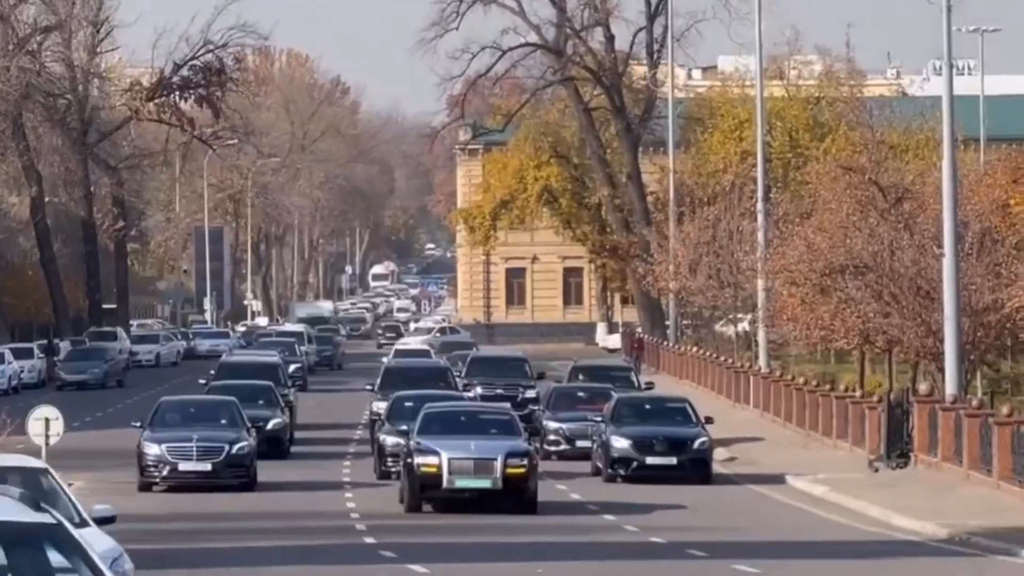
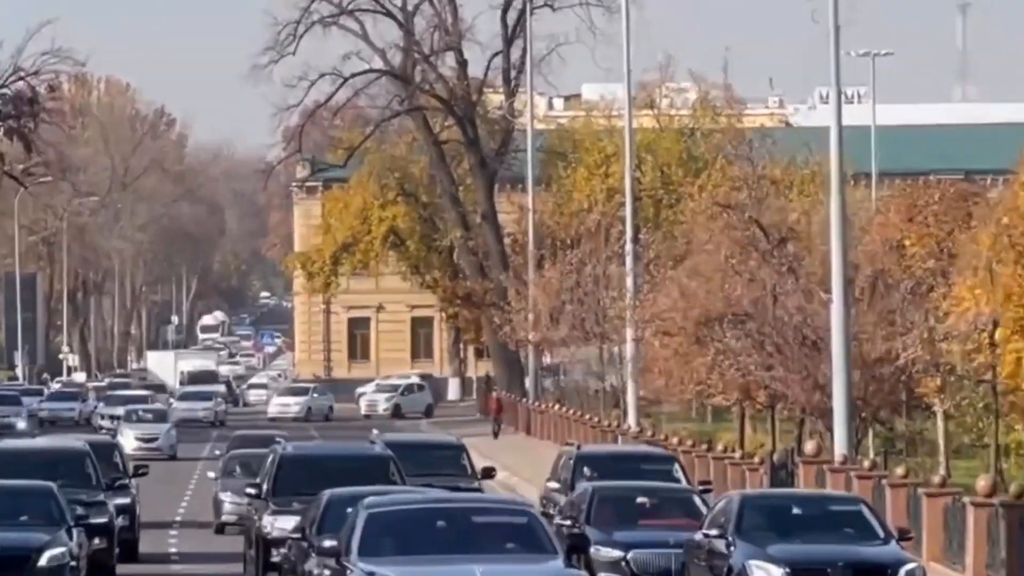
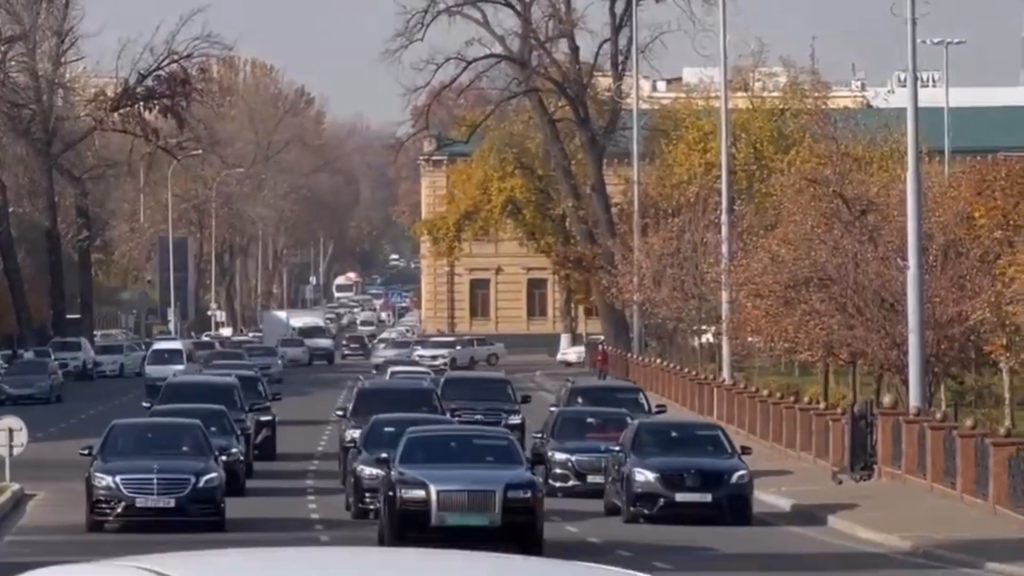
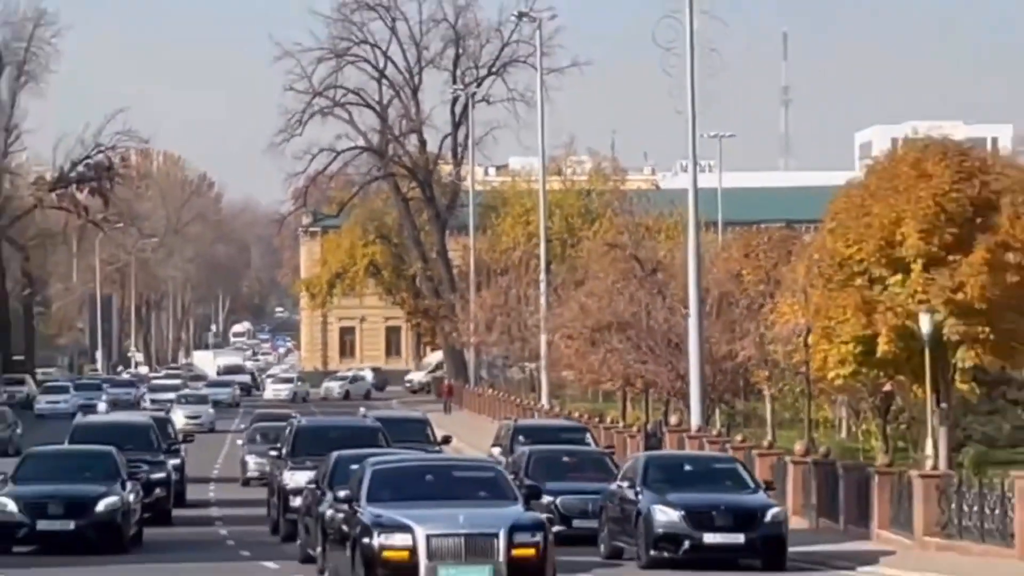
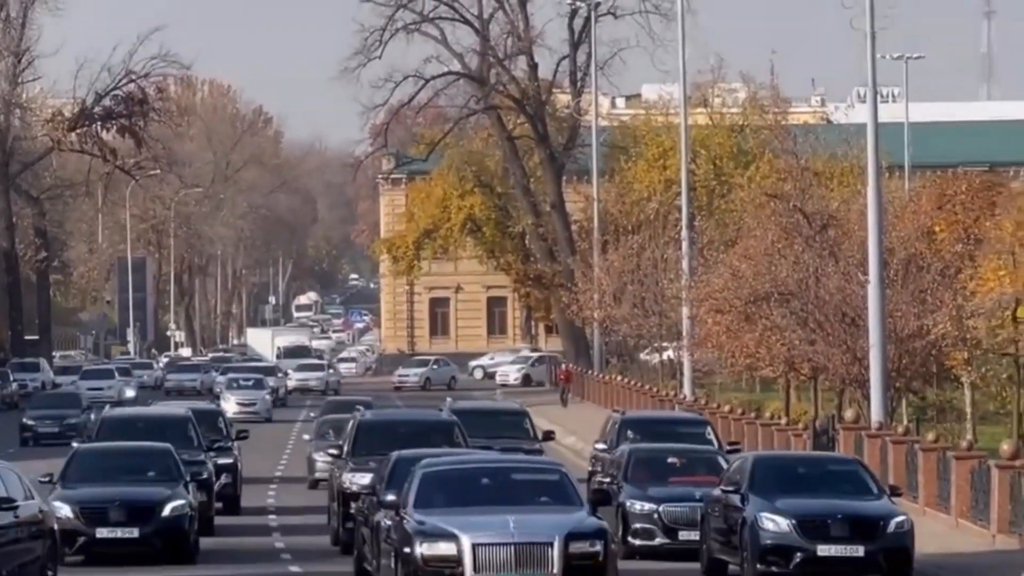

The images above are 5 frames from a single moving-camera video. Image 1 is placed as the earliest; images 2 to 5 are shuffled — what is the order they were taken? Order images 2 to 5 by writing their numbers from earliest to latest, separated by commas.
3, 5, 2, 4
